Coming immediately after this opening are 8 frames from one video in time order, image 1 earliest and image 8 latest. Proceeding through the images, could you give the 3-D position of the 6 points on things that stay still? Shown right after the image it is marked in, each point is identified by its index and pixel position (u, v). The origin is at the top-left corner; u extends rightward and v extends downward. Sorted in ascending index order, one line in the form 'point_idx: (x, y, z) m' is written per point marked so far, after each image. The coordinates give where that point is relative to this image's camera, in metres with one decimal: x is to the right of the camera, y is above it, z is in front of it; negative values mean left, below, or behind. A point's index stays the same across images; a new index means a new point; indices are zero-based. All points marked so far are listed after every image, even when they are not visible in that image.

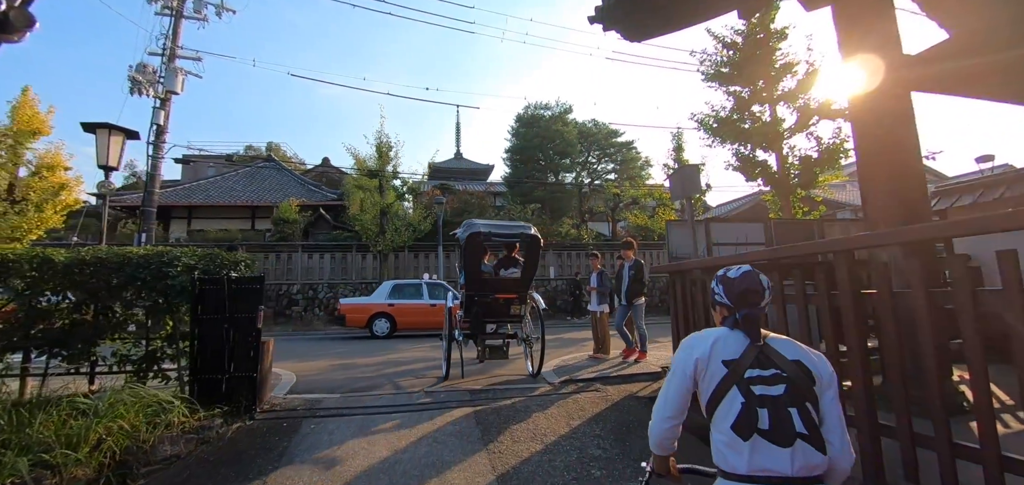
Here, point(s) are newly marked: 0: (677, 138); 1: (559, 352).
0: (+6.6, +4.2, +17.7) m
1: (+0.9, -2.2, +8.9) m
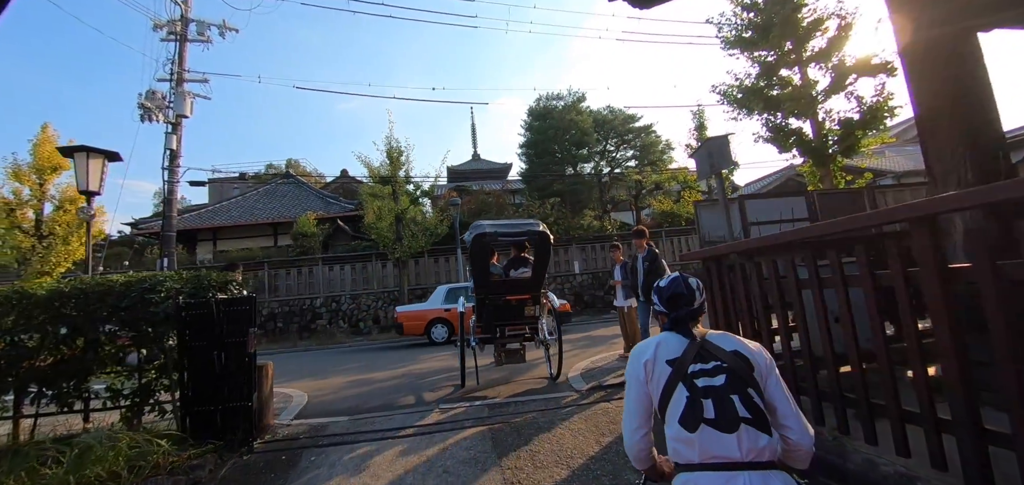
0: (+7.0, +4.8, +16.8) m
1: (+1.4, -2.1, +8.3) m
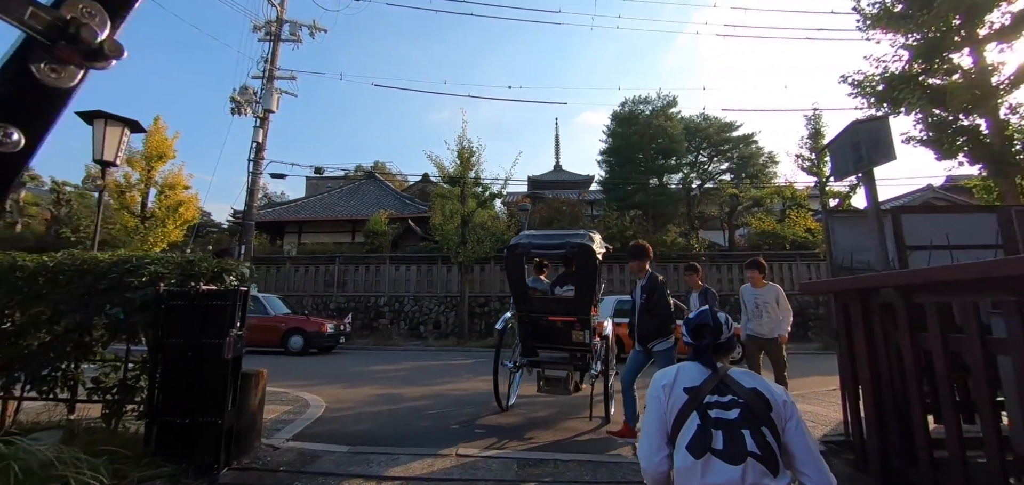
0: (+9.7, +3.9, +14.3) m
1: (+2.2, -2.3, +6.8) m
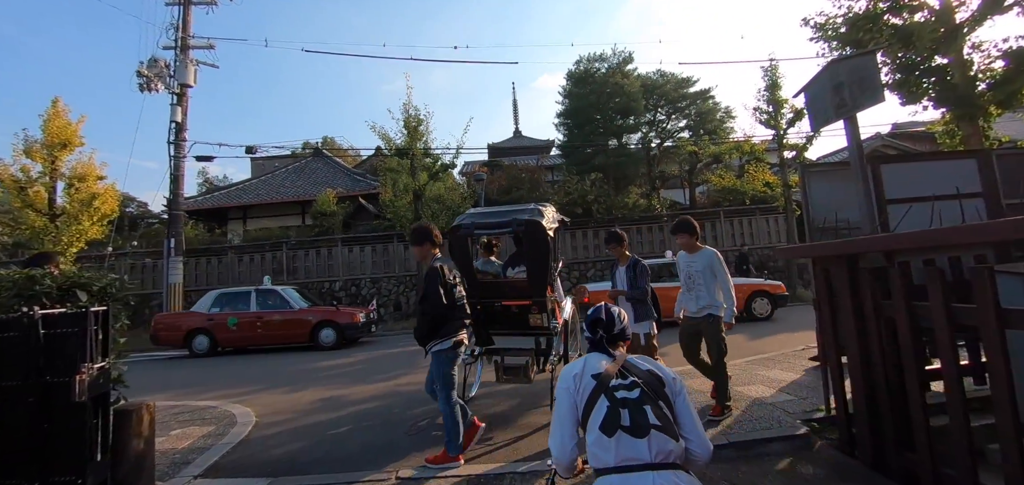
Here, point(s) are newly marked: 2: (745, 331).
0: (+8.1, +5.4, +14.0) m
1: (+1.6, -1.8, +6.4) m
2: (+4.7, -1.8, +9.1) m
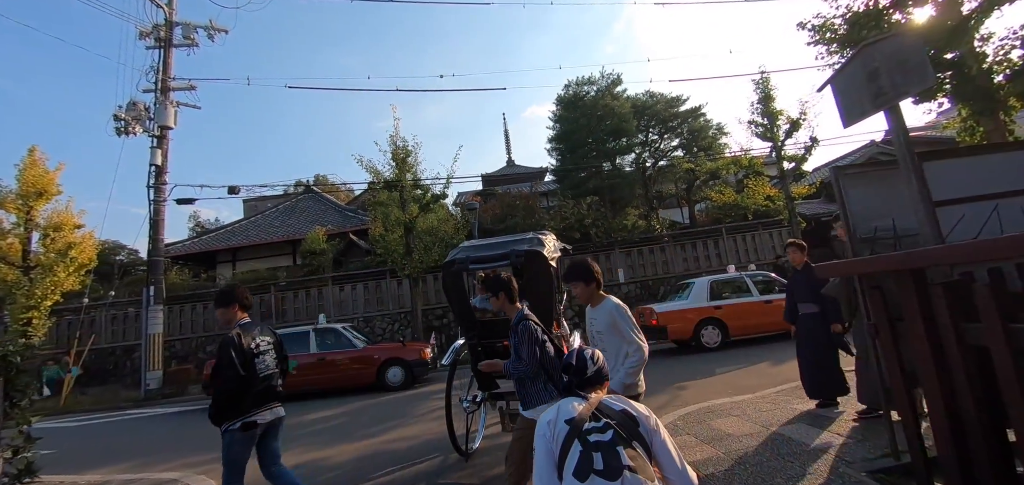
0: (+7.8, +4.9, +13.8) m
1: (+1.7, -2.1, +5.7) m
2: (+4.7, -2.1, +8.5) m
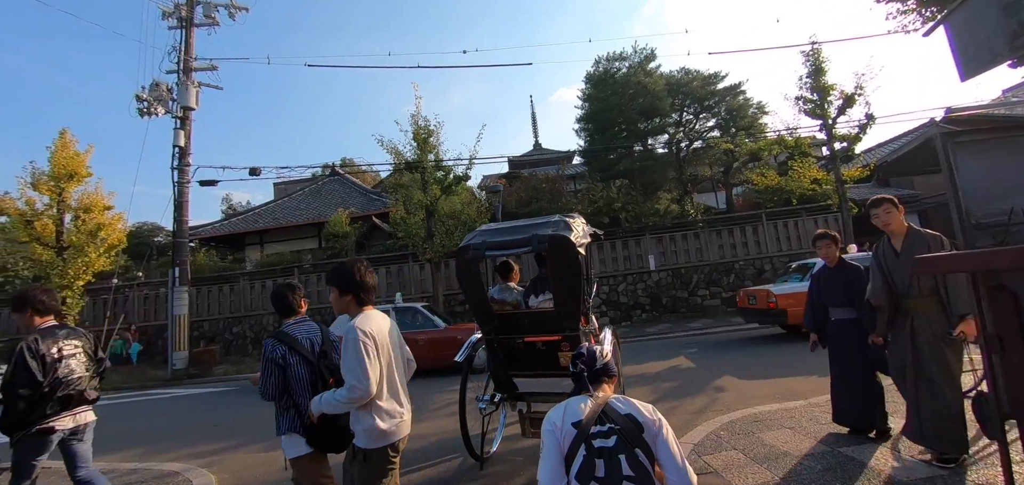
0: (+8.5, +5.3, +12.6) m
1: (+1.9, -2.0, +5.1) m
2: (+5.1, -1.9, +7.7) m
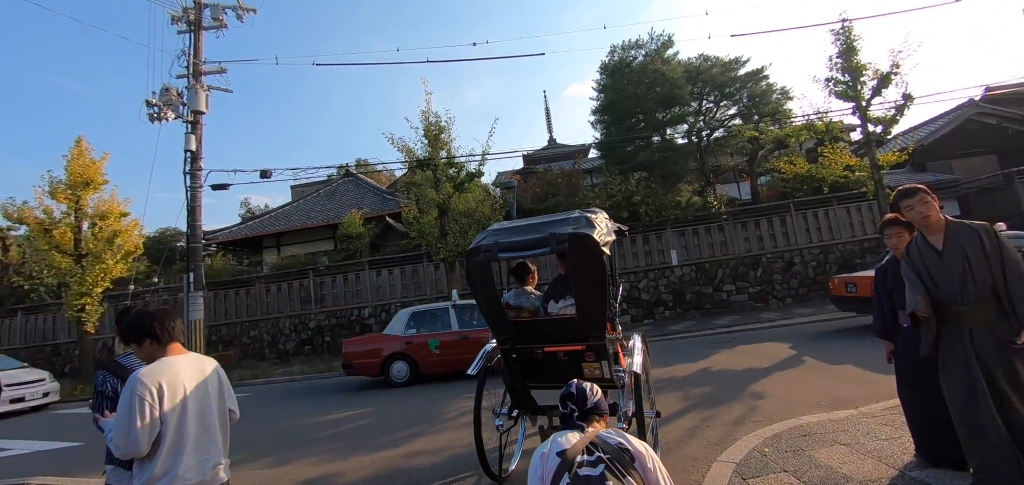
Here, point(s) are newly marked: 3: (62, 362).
0: (+8.8, +5.5, +11.8) m
1: (+2.1, -1.9, +4.7) m
2: (+5.4, -1.7, +7.1) m
3: (-16.0, -4.3, +15.9) m
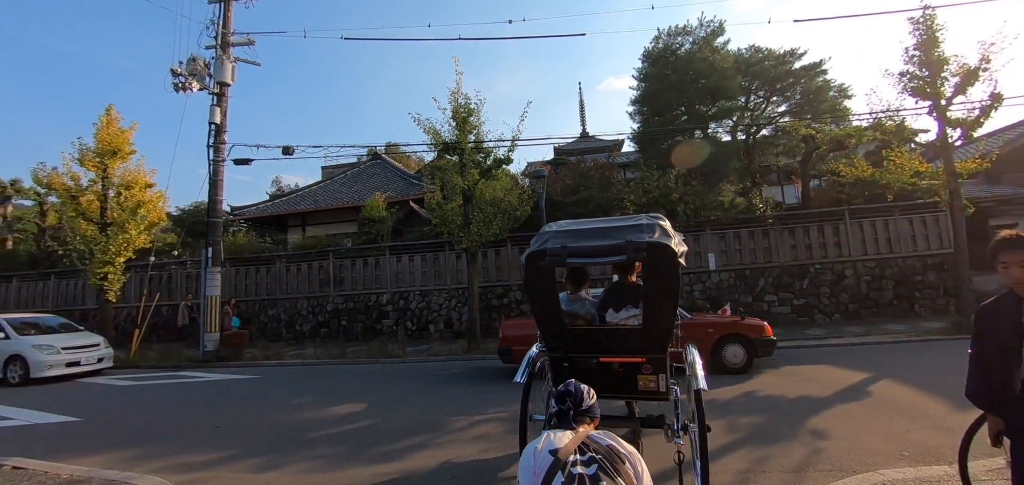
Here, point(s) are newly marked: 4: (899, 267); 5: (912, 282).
0: (+9.8, +5.2, +10.5) m
1: (+2.3, -2.0, +3.9) m
2: (+5.7, -2.0, +6.1) m
3: (-15.3, -3.1, +16.1) m
4: (+10.8, -0.7, +12.4) m
5: (+11.1, -1.1, +12.3) m
